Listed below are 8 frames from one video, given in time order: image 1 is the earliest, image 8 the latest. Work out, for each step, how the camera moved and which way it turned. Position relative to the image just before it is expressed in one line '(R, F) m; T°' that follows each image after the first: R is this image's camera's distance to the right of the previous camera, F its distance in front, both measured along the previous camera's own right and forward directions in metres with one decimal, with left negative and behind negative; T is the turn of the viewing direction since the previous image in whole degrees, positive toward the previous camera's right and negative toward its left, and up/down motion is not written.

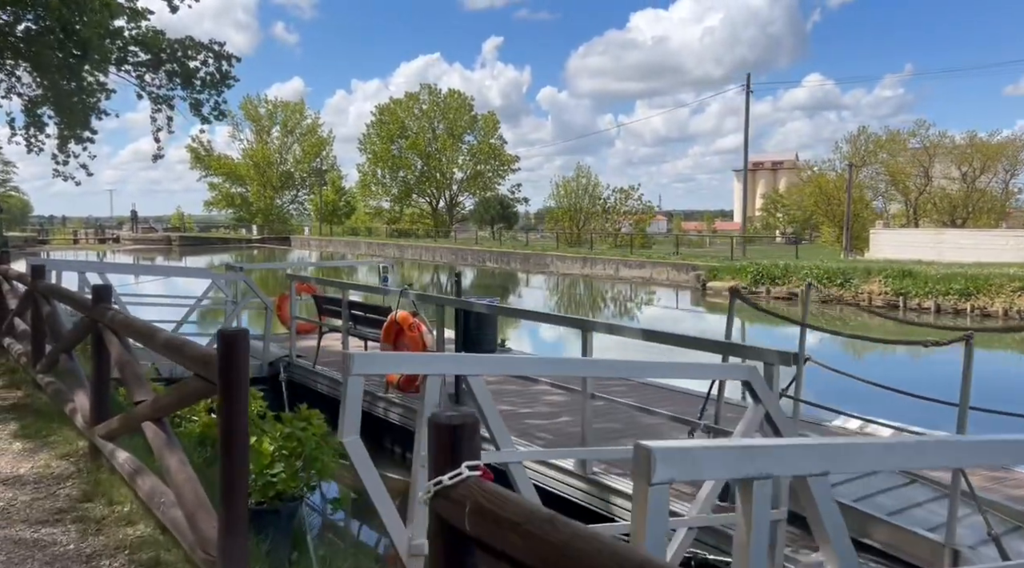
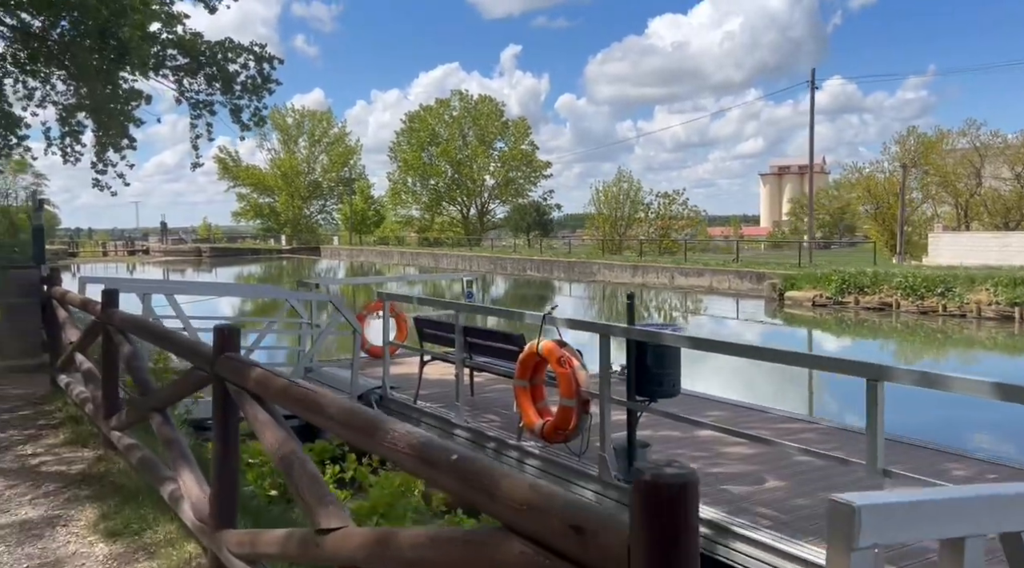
(-0.8, +1.1) m; -1°
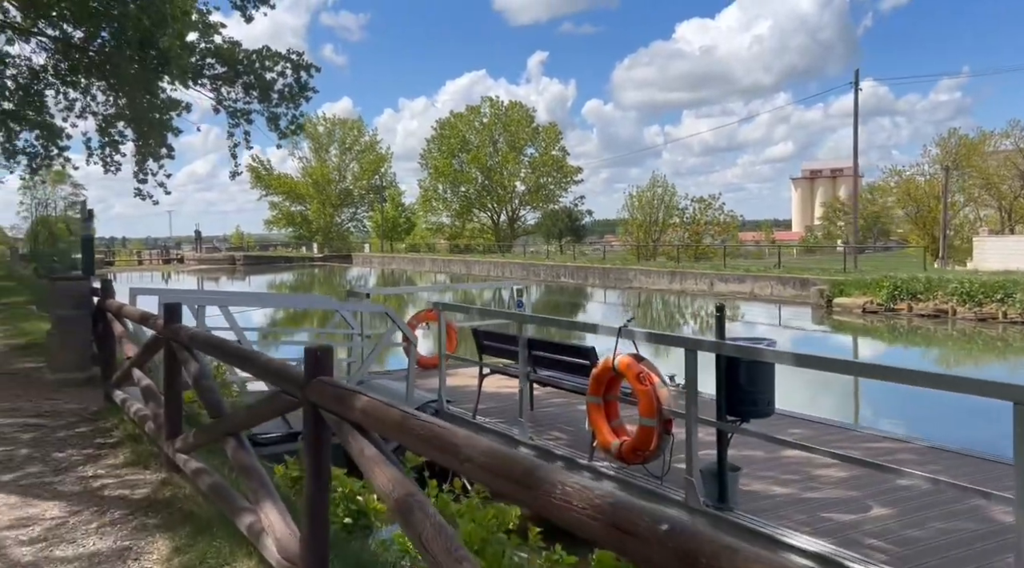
(-0.2, +0.2) m; -2°
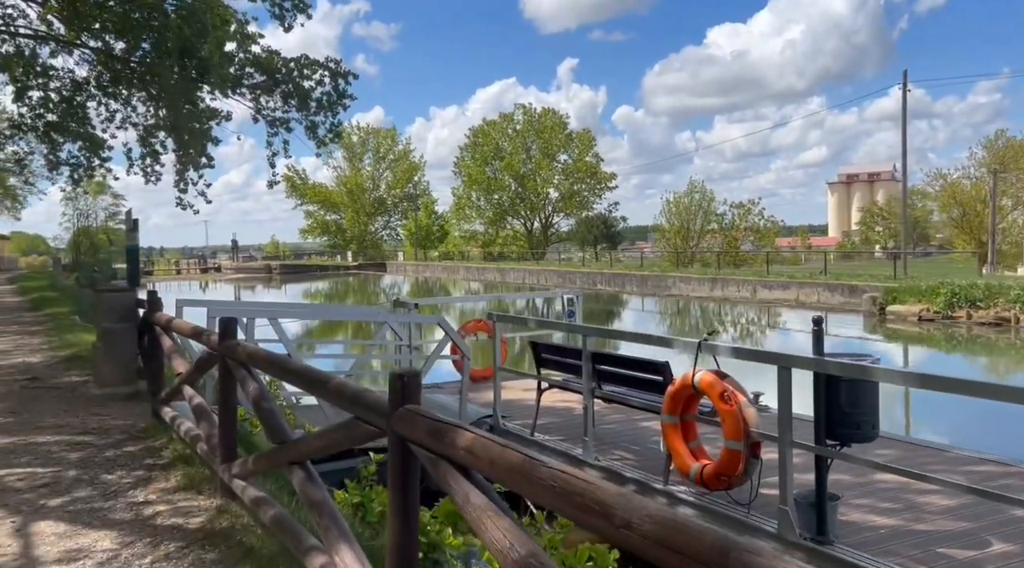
(-0.2, +0.3) m; -2°
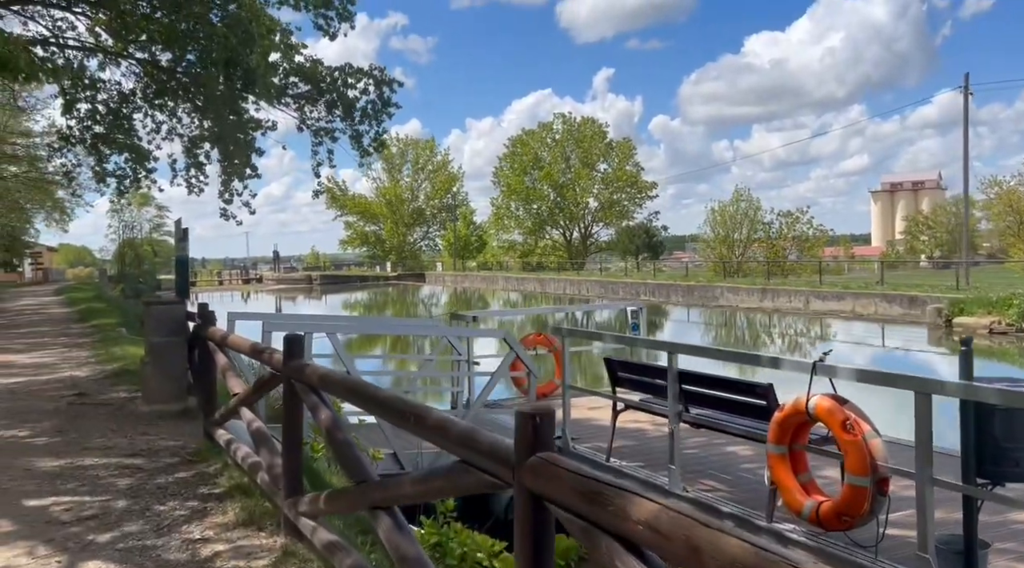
(-0.2, +0.4) m; -2°
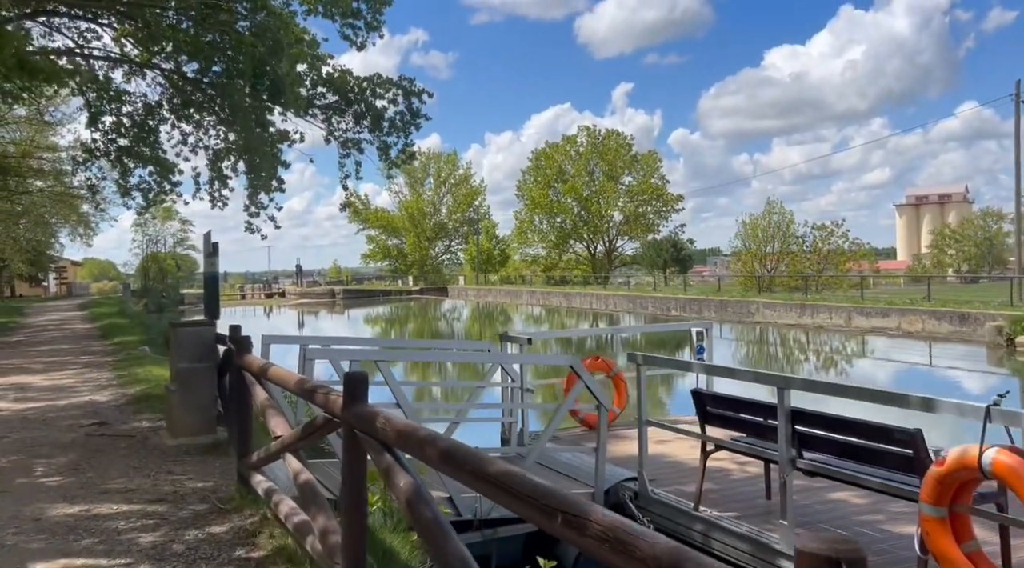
(-0.3, +0.6) m; -1°
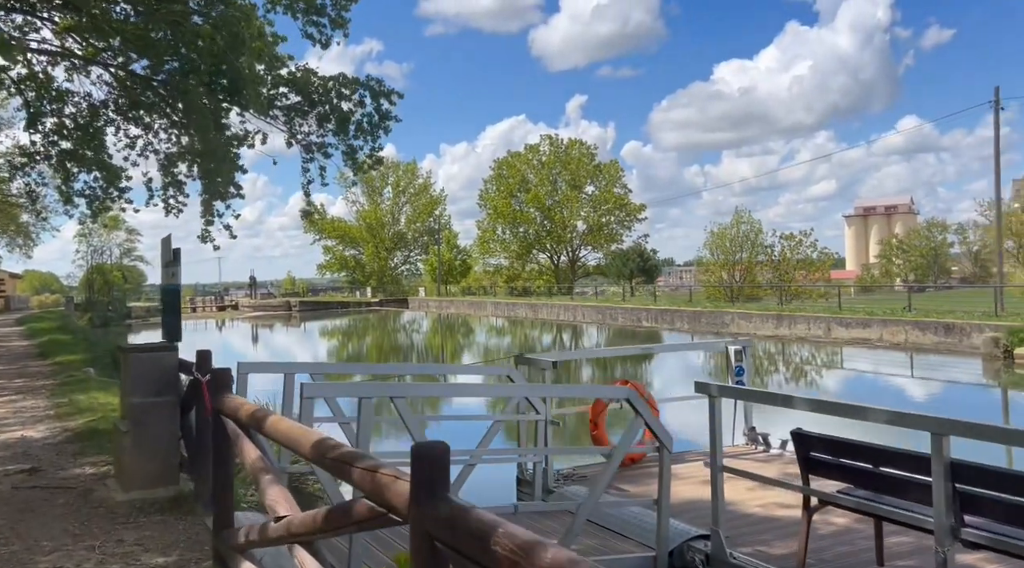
(-0.4, +1.0) m; +3°
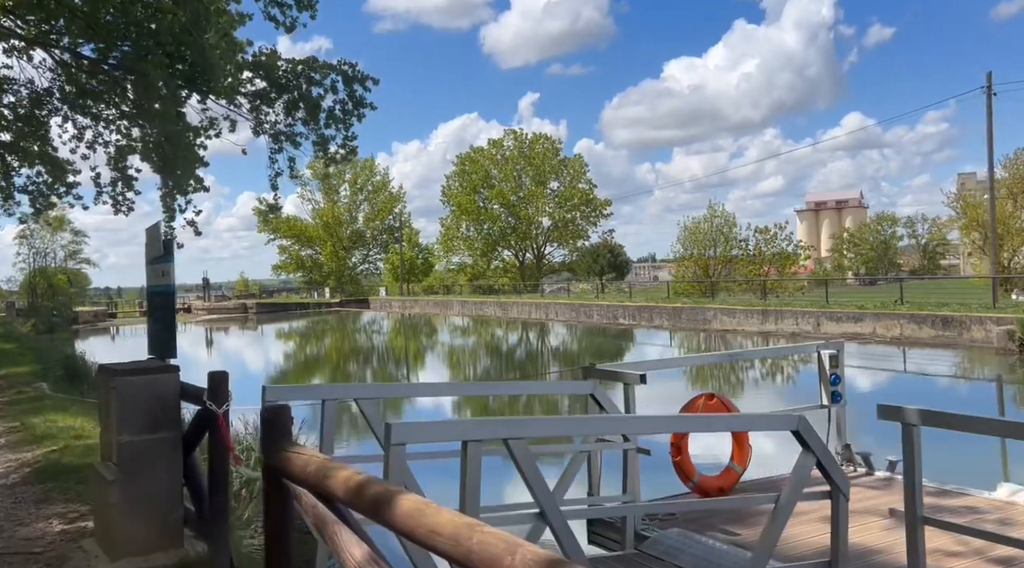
(-0.6, +1.0) m; +3°
